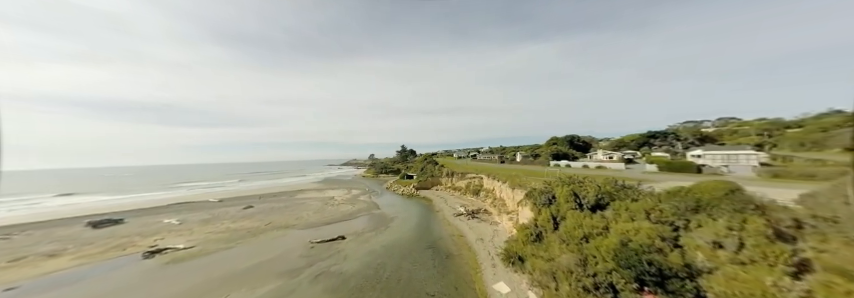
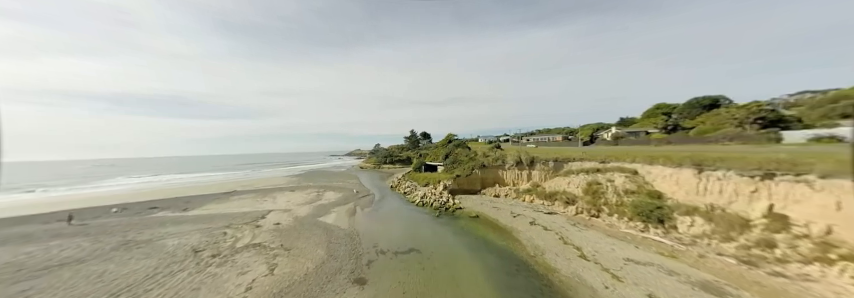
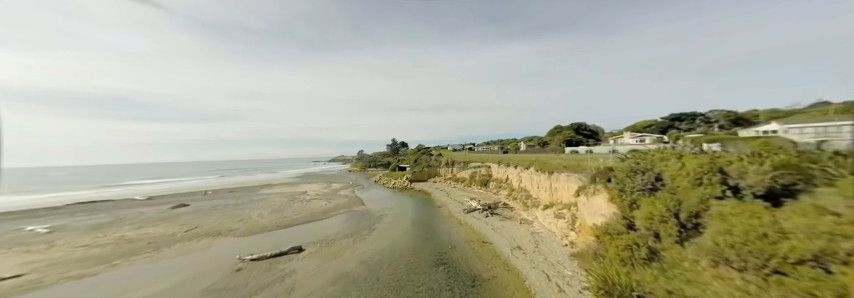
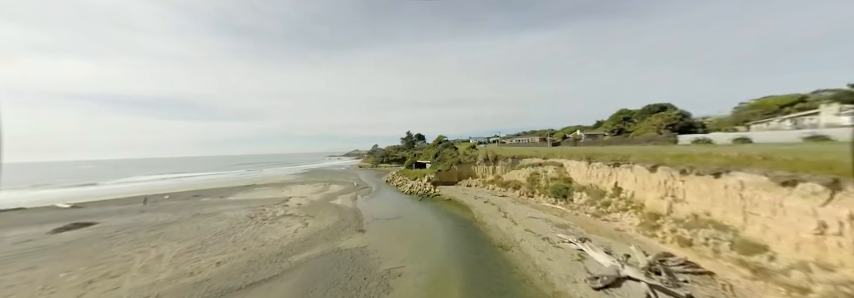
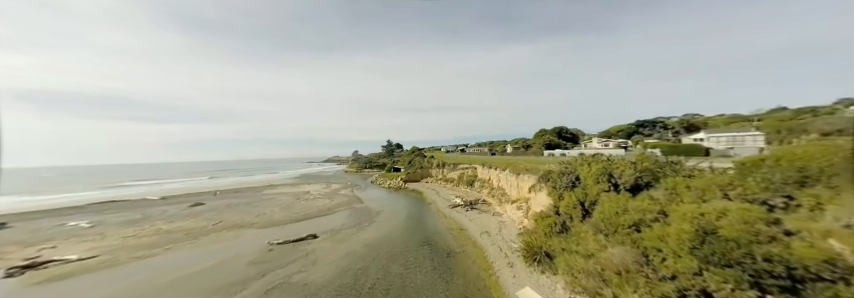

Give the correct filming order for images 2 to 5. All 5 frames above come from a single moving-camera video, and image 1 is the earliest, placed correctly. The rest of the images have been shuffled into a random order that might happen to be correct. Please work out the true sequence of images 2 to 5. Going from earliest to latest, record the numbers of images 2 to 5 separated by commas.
5, 3, 4, 2
